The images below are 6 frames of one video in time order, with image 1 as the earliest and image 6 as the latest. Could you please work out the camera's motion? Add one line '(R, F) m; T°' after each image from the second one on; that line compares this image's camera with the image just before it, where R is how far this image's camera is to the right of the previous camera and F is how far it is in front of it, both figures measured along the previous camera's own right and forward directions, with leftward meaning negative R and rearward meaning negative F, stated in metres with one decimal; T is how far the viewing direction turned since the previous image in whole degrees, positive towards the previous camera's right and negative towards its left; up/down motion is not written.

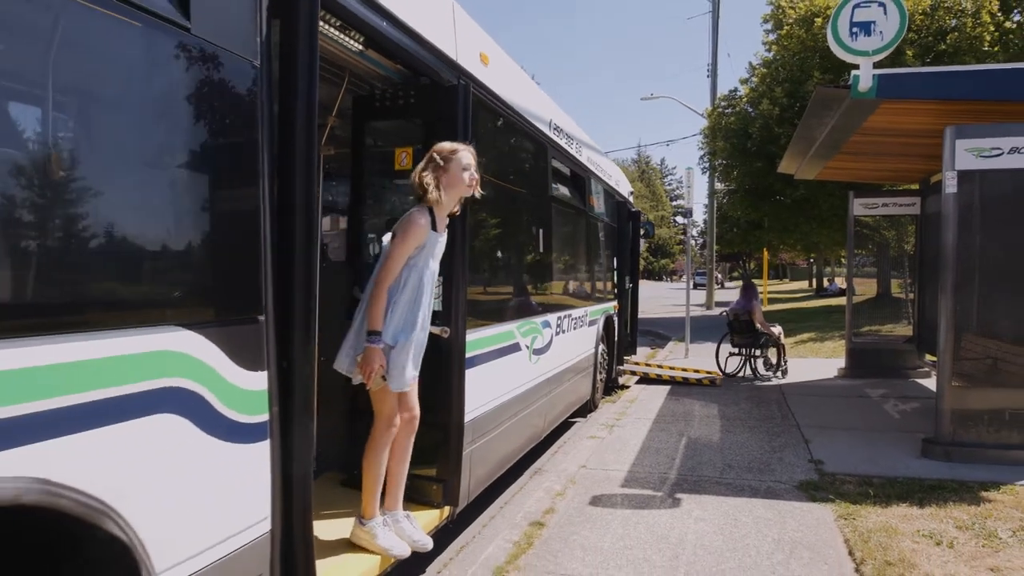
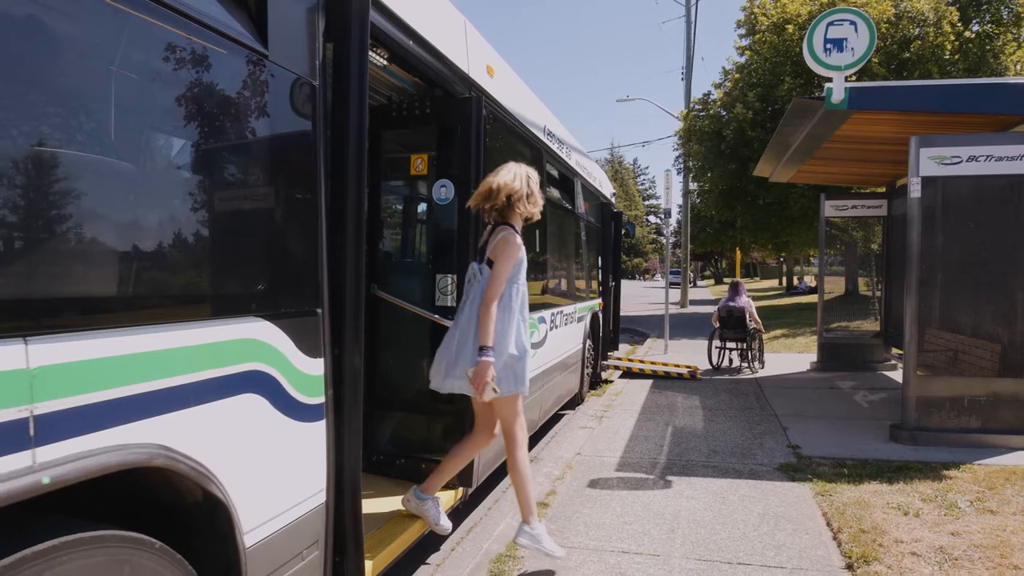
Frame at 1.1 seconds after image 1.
(-0.2, -0.3) m; +2°
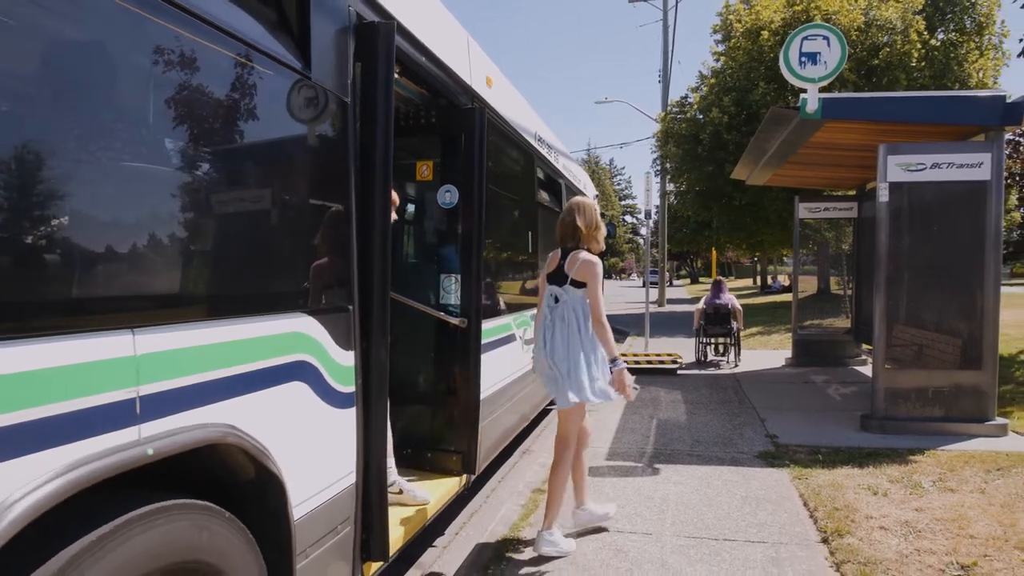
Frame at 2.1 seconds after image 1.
(-0.2, -0.3) m; +2°
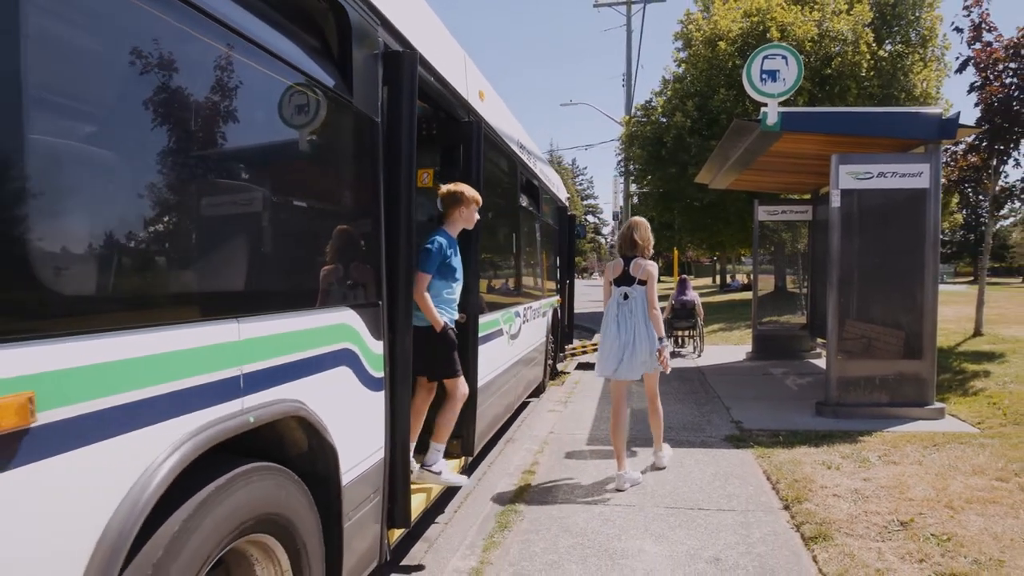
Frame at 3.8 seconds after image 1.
(-0.2, -0.5) m; +3°
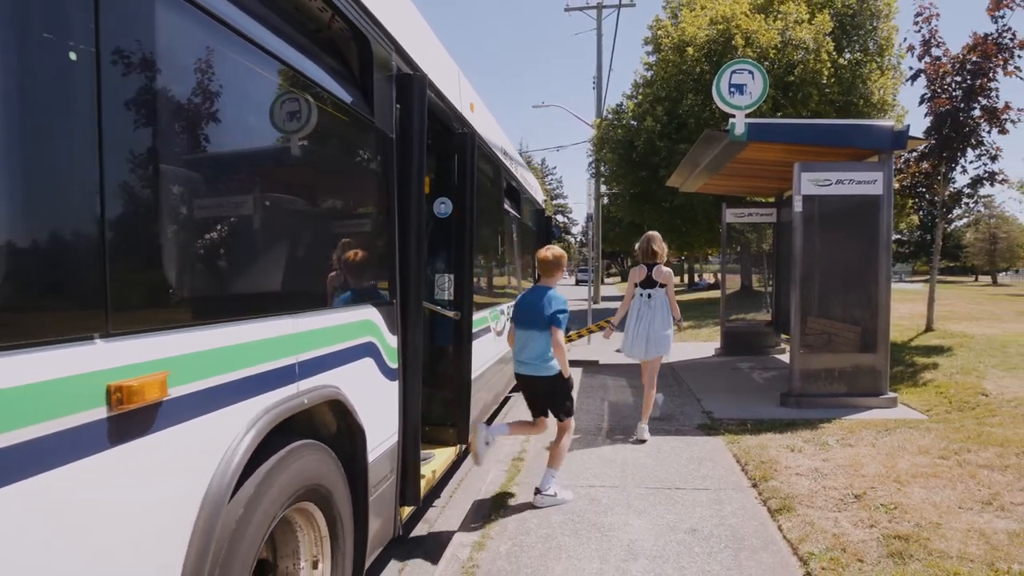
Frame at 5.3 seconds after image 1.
(-0.2, -0.4) m; +2°
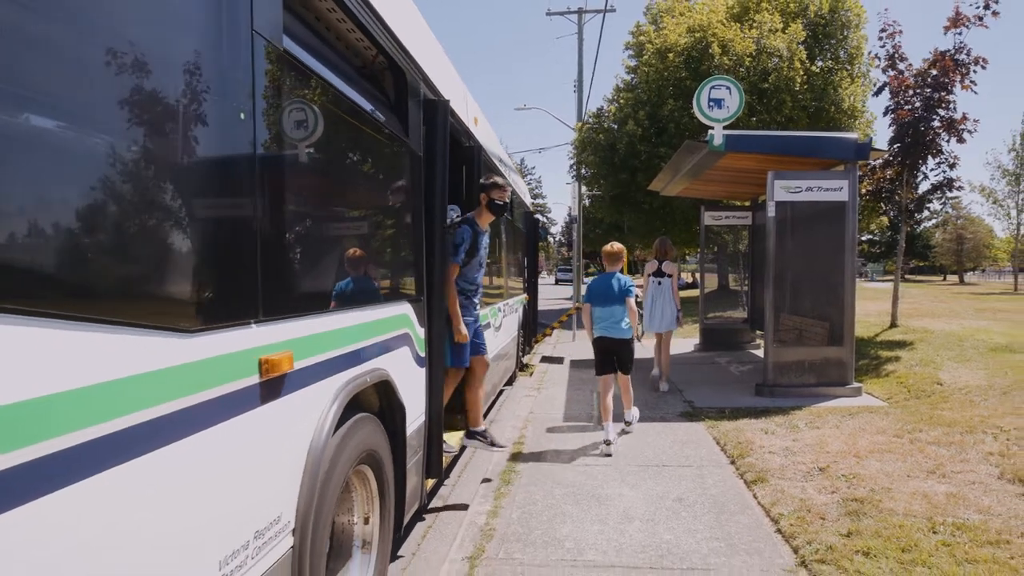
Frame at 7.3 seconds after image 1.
(-0.2, -0.6) m; +2°
